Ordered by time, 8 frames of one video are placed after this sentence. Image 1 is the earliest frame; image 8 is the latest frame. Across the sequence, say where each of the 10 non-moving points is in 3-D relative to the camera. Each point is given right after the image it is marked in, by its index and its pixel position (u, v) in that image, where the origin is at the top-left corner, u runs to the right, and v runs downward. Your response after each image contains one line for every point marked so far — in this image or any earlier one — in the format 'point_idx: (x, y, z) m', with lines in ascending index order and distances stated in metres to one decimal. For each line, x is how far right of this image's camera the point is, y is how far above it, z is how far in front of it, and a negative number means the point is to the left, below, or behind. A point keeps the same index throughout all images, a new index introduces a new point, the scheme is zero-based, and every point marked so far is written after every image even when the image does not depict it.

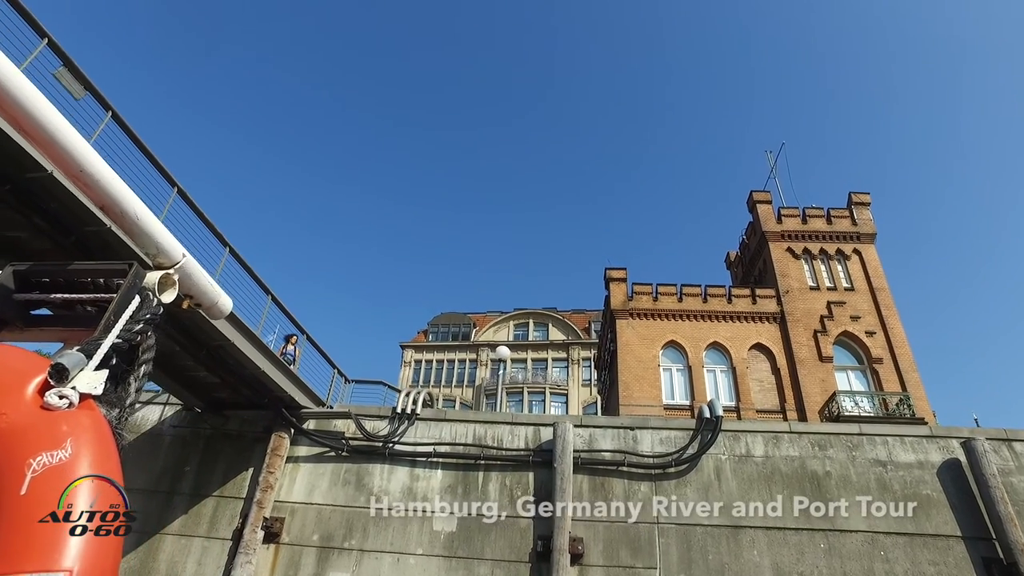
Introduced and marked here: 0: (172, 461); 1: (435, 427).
0: (-7.7, -3.9, +12.4) m
1: (-1.5, -2.9, +11.7) m
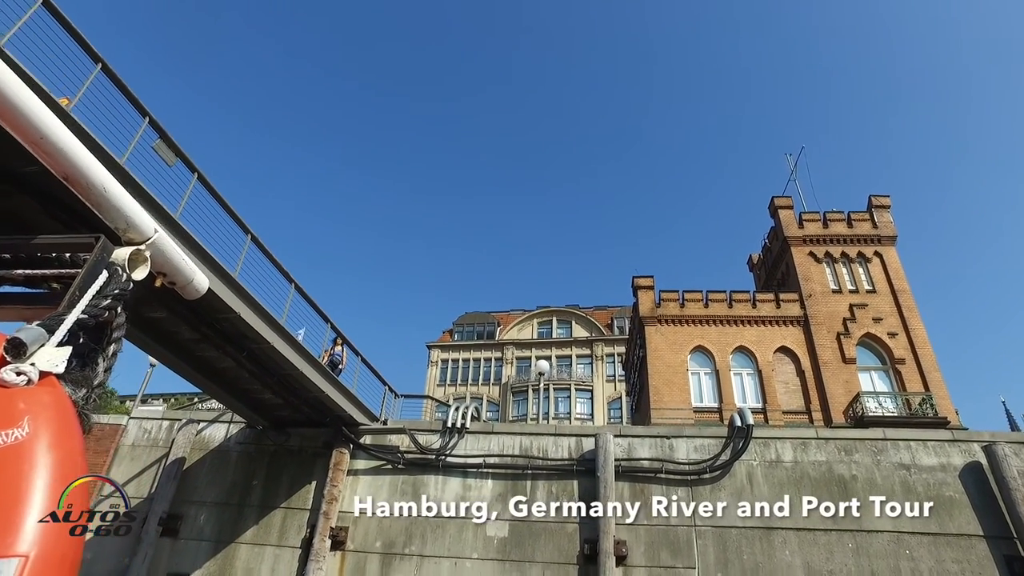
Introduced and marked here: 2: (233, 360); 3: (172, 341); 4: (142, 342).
0: (-6.6, -4.6, +13.5) m
1: (-0.6, -3.4, +12.6) m
2: (-5.5, -1.3, +11.1) m
3: (-6.6, -0.9, +10.8) m
4: (-7.0, -0.9, +10.5) m
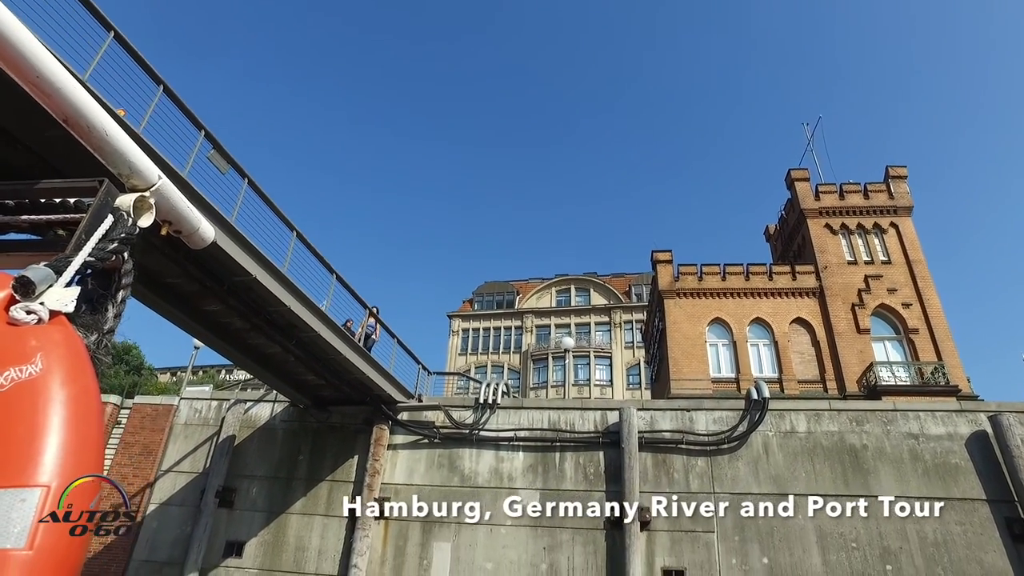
0: (-5.9, -4.3, +14.5) m
1: (+0.1, -3.0, +13.4) m
2: (-5.0, -1.2, +11.9) m
3: (-6.0, -0.8, +11.6) m
4: (-6.4, -0.8, +11.3) m
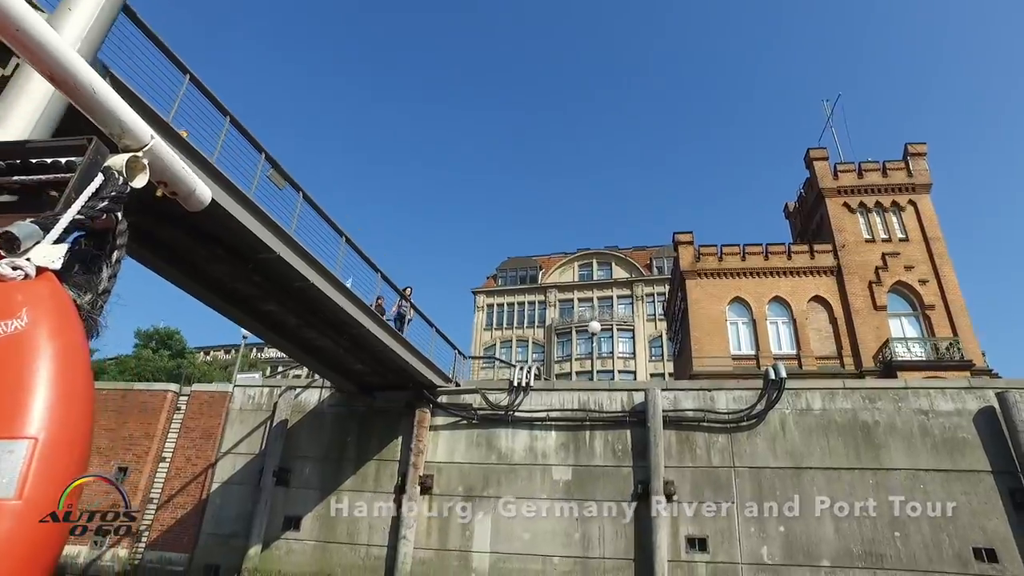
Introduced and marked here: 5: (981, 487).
0: (-5.0, -4.2, +15.7) m
1: (+0.9, -2.8, +14.3) m
2: (-4.3, -1.2, +12.9) m
3: (-5.3, -0.9, +12.6) m
4: (-5.7, -0.9, +12.4) m
5: (+9.4, -4.0, +11.1) m
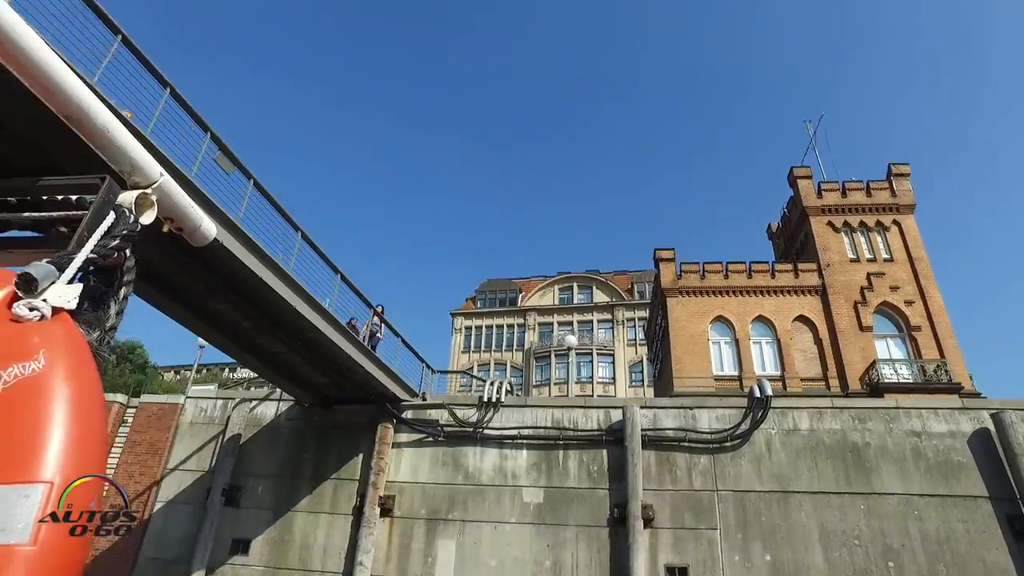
0: (-5.8, -4.3, +14.6) m
1: (+0.2, -3.0, +13.4) m
2: (-4.9, -1.2, +12.0) m
3: (-6.0, -0.8, +11.6) m
4: (-6.3, -0.9, +11.4) m
5: (+8.8, -4.3, +10.4) m
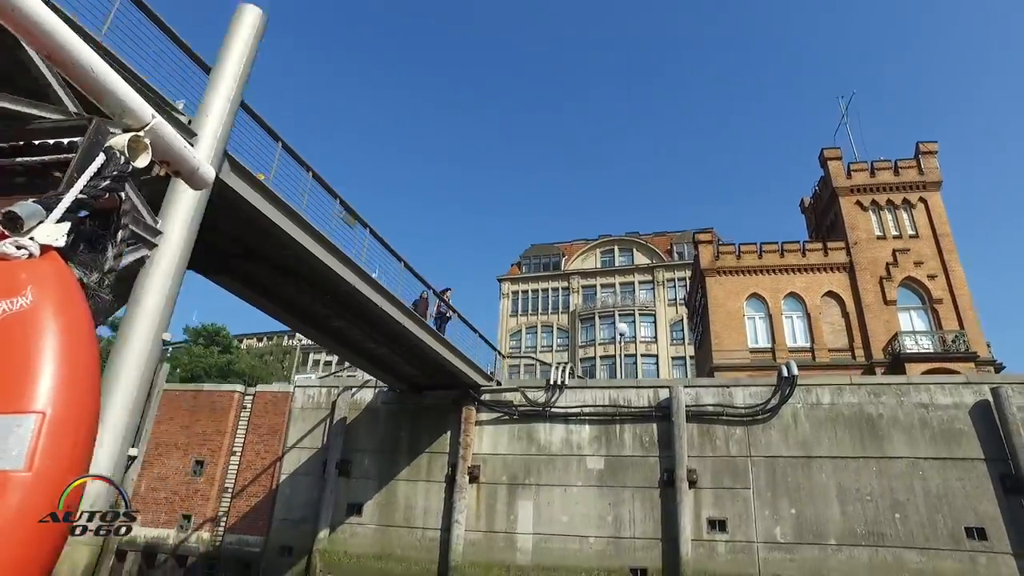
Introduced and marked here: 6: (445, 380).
0: (-3.9, -4.5, +17.5) m
1: (+1.9, -3.0, +15.9) m
2: (-3.3, -1.6, +14.6) m
3: (-4.4, -1.4, +14.3) m
4: (-4.8, -1.5, +14.1) m
5: (+10.4, -4.1, +12.4) m
6: (-2.1, -2.8, +16.6) m
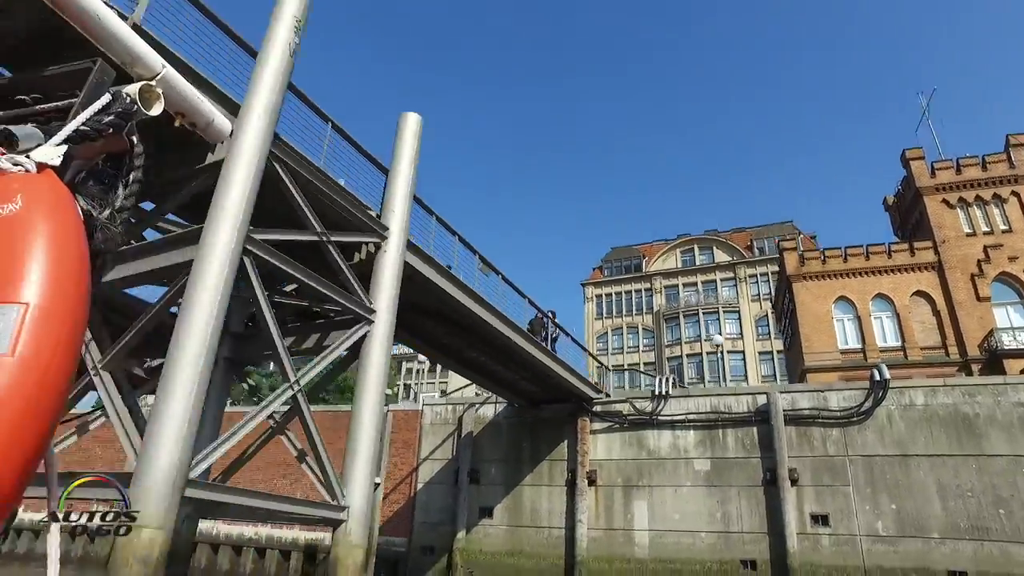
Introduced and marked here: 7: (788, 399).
0: (-0.3, -5.5, +19.7) m
1: (+5.2, -3.6, +17.4) m
2: (-0.3, -2.6, +16.7) m
3: (-1.4, -2.4, +16.6) m
4: (-1.8, -2.5, +16.4) m
5: (+13.2, -4.2, +12.9) m
6: (+1.3, -3.7, +18.5) m
7: (+7.9, -3.3, +16.0) m
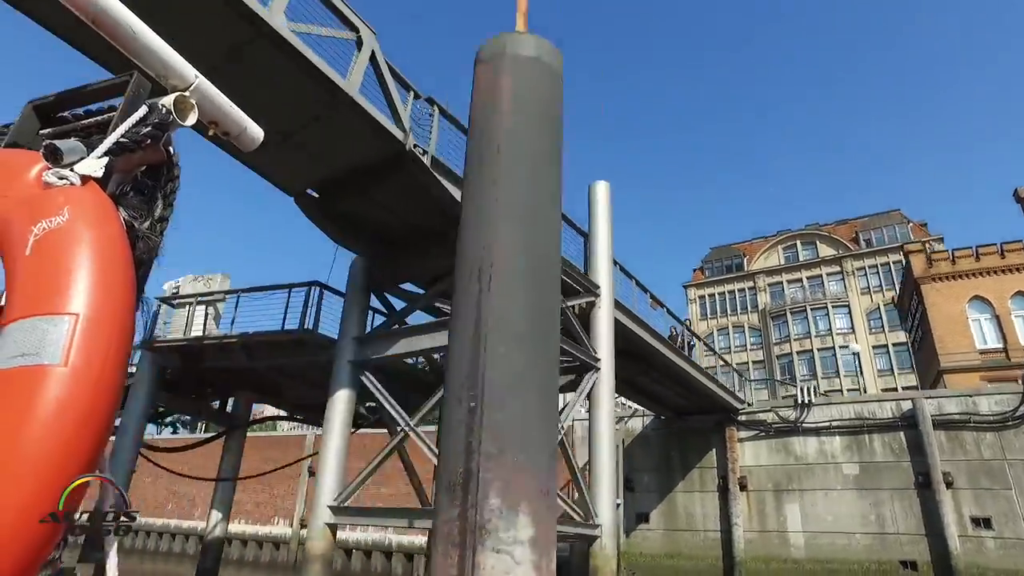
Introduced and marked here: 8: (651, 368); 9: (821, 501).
0: (+5.0, -6.2, +21.2) m
1: (+10.0, -4.1, +18.2) m
2: (+4.5, -3.4, +18.2) m
3: (+3.3, -3.3, +18.1) m
4: (+2.9, -3.4, +18.0) m
5: (+17.5, -4.2, +12.8) m
6: (+6.4, -4.3, +19.8) m
7: (+12.6, -3.5, +16.5) m
8: (+3.8, -2.6, +17.0) m
9: (+9.5, -6.8, +17.4) m
